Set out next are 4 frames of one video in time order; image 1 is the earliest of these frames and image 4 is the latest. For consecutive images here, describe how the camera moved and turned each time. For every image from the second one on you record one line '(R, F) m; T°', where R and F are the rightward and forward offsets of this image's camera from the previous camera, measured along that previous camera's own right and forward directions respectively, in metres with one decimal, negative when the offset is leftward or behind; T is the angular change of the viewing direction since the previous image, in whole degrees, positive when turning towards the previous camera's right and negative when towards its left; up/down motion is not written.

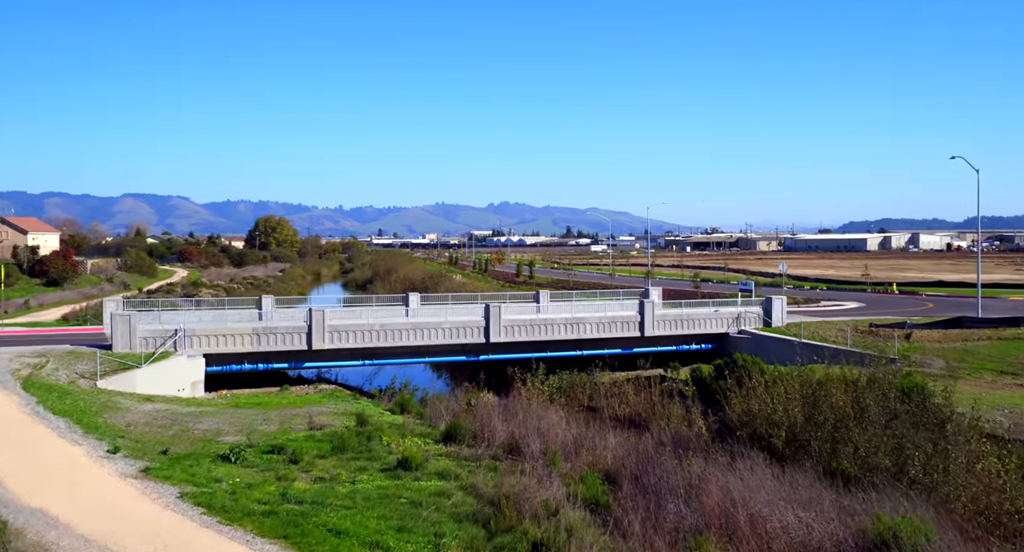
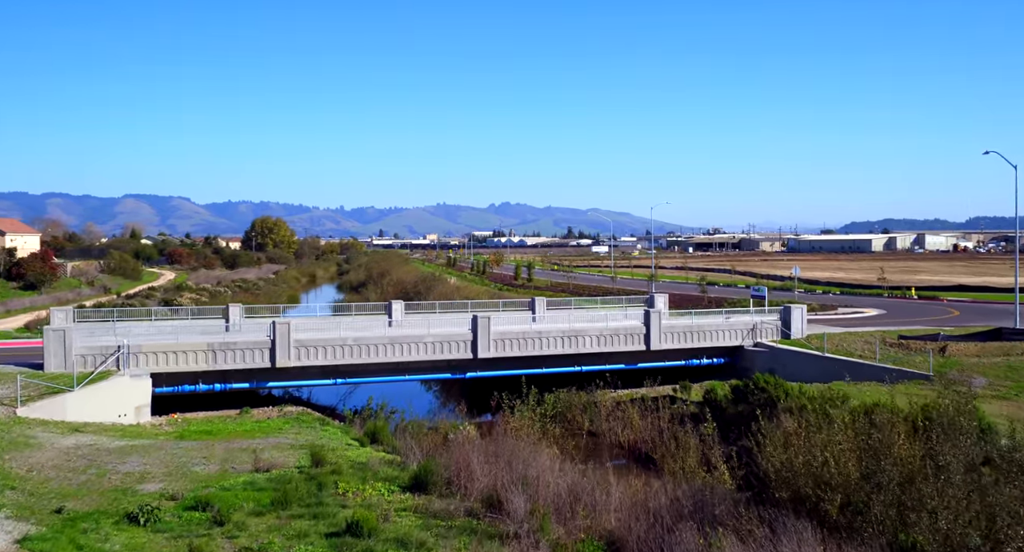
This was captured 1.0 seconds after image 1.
(+0.3, +3.1) m; 0°
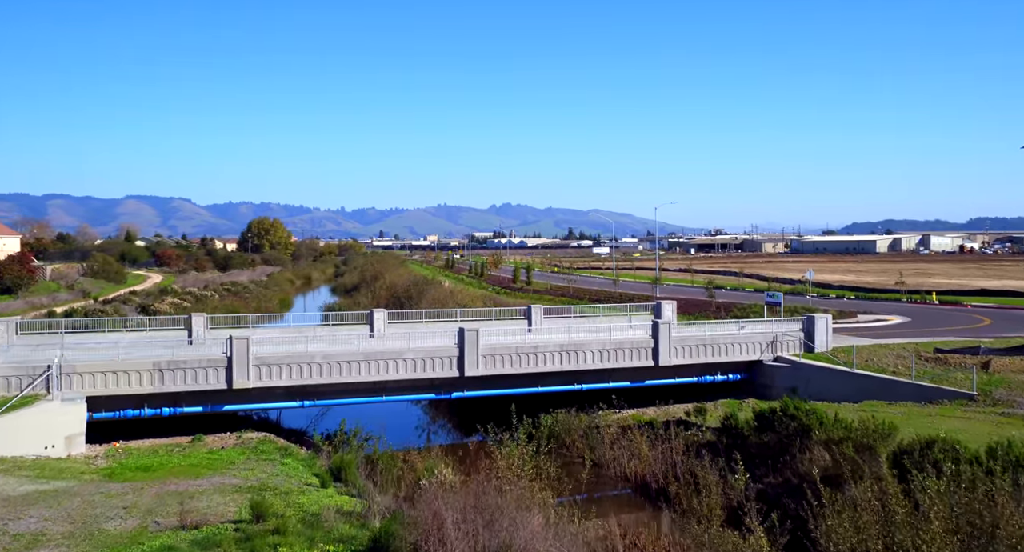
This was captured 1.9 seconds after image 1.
(+0.2, +3.0) m; 0°
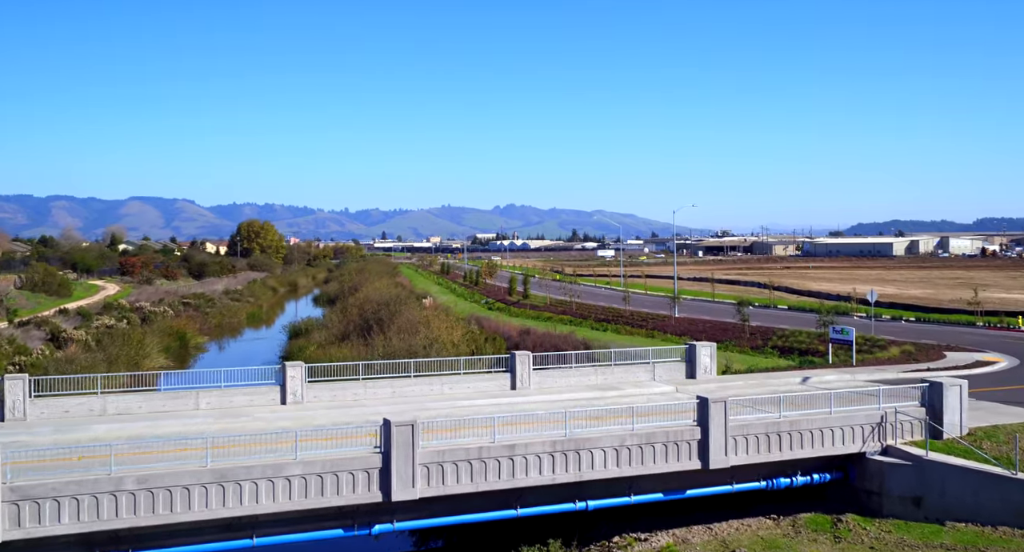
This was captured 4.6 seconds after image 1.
(+0.7, +9.2) m; 0°
